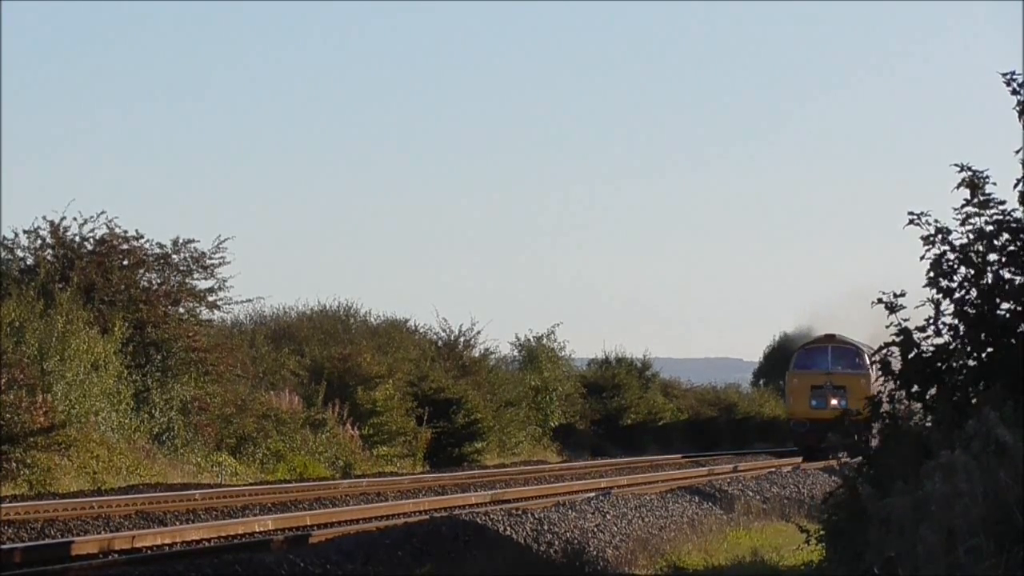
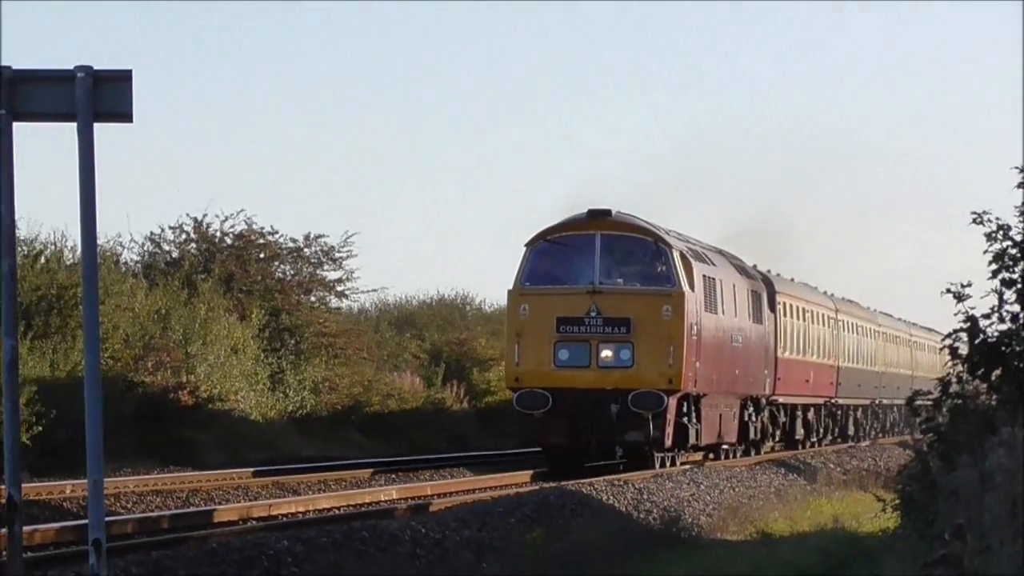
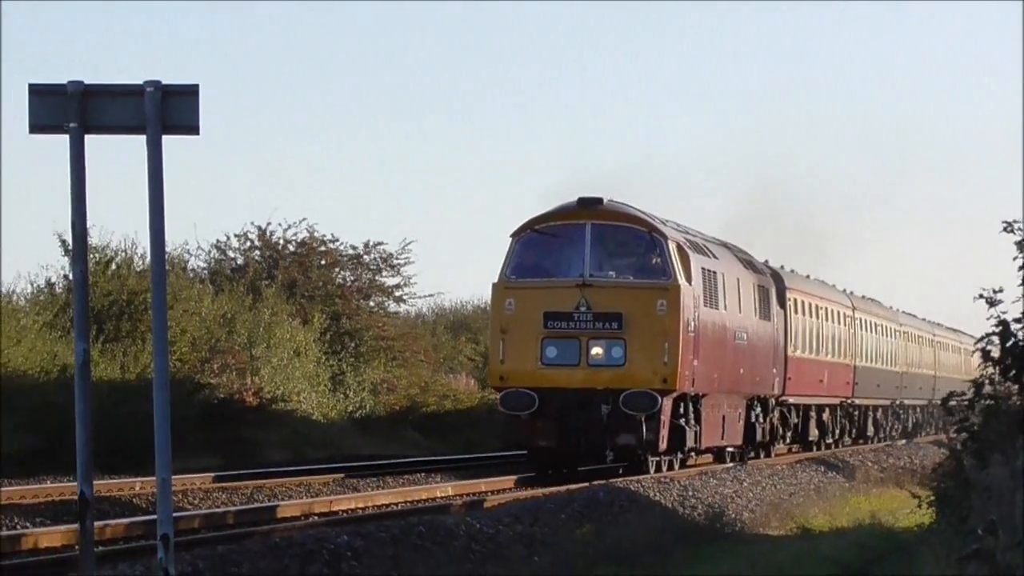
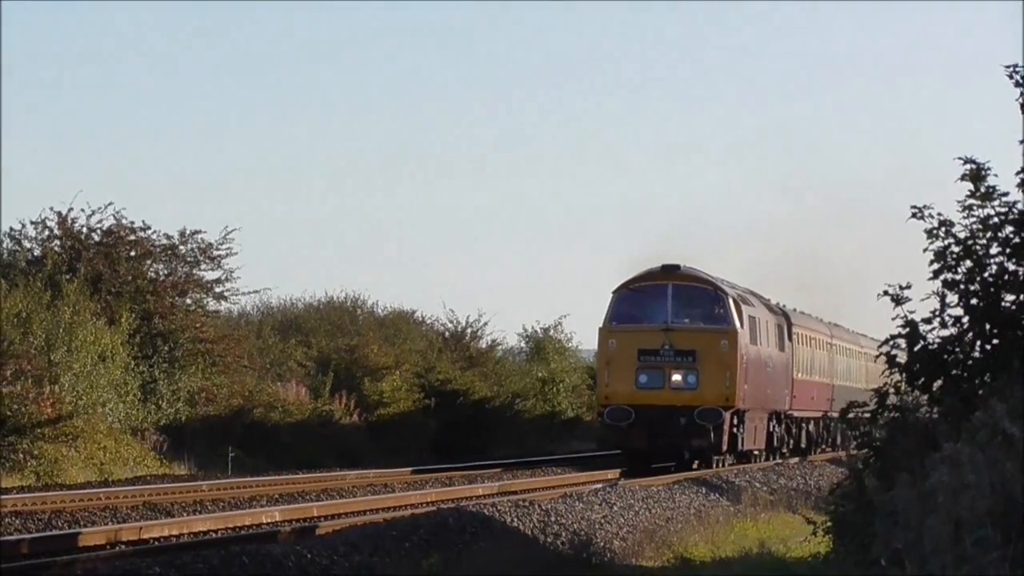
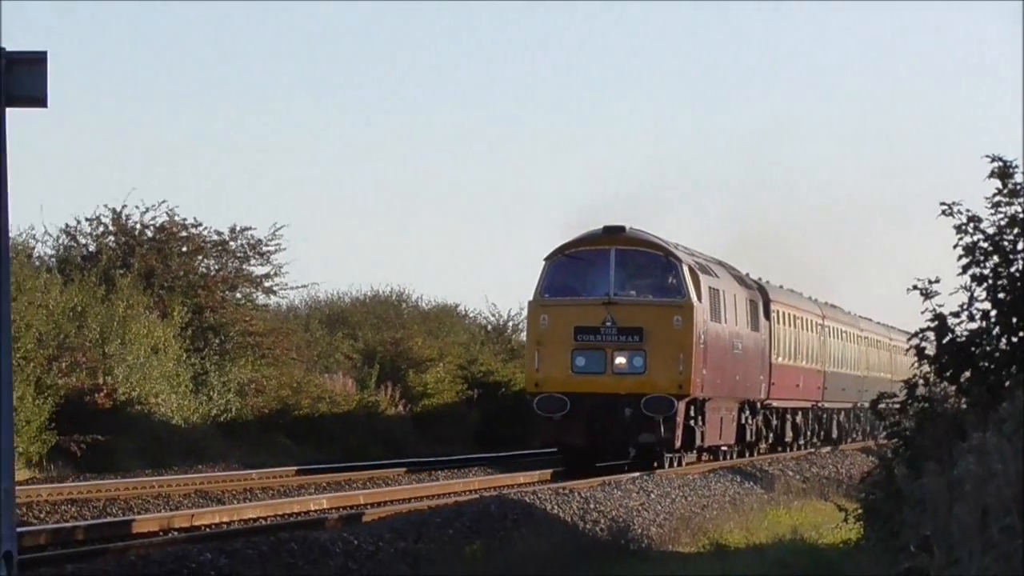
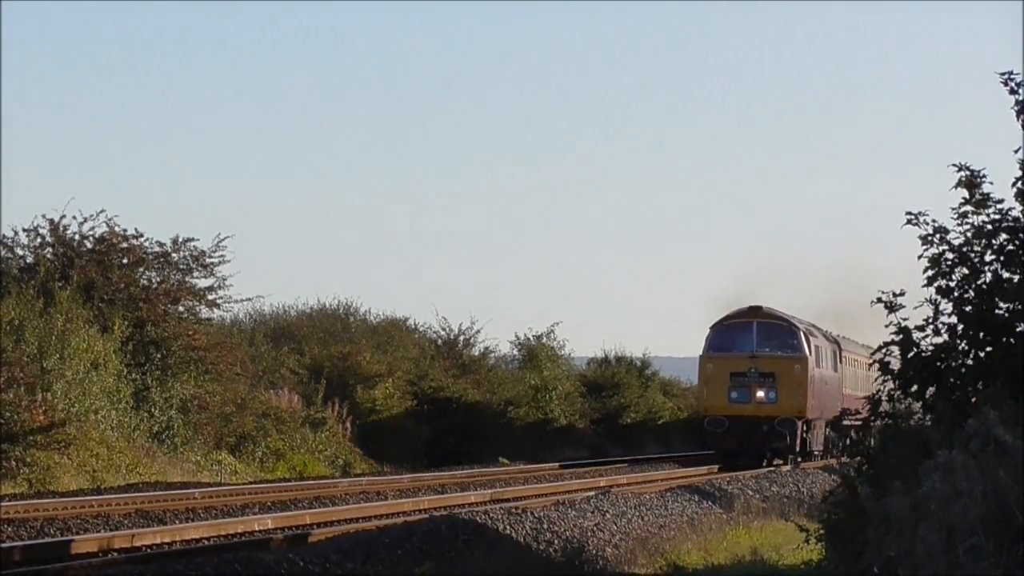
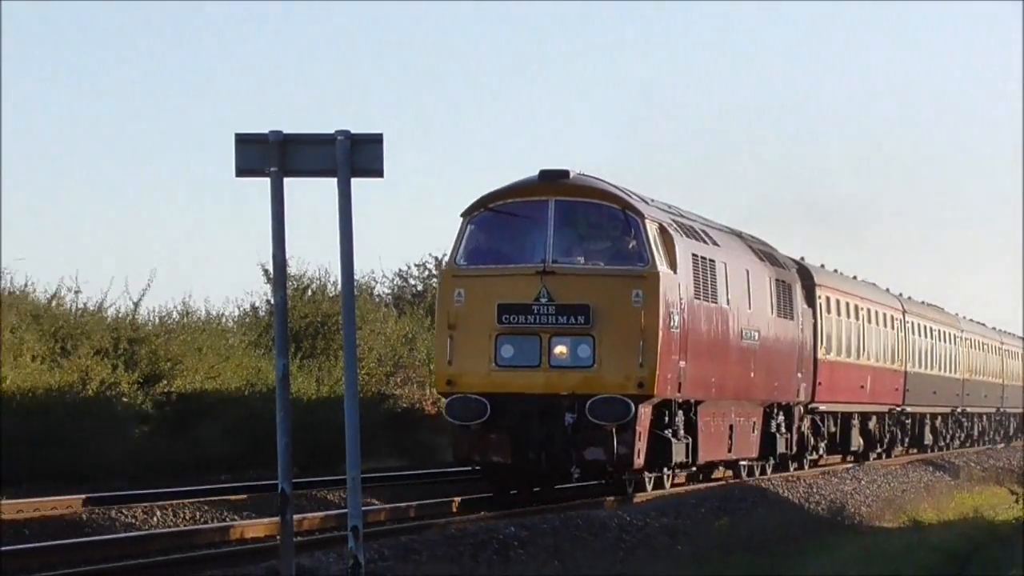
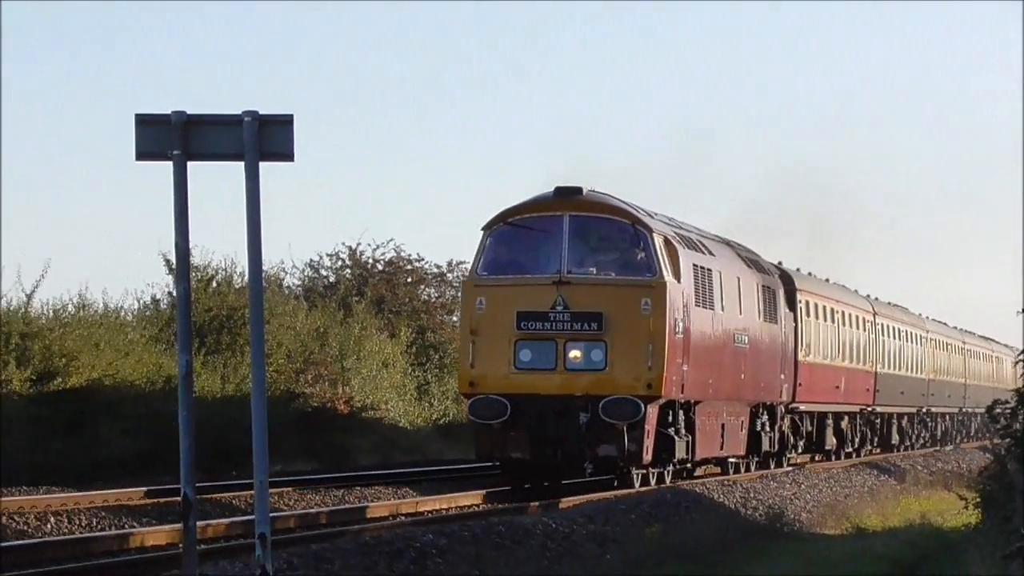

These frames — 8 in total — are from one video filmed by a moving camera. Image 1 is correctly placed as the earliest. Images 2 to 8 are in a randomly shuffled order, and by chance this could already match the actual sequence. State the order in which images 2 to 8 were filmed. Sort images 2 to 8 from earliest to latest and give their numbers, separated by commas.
6, 4, 5, 2, 3, 8, 7
